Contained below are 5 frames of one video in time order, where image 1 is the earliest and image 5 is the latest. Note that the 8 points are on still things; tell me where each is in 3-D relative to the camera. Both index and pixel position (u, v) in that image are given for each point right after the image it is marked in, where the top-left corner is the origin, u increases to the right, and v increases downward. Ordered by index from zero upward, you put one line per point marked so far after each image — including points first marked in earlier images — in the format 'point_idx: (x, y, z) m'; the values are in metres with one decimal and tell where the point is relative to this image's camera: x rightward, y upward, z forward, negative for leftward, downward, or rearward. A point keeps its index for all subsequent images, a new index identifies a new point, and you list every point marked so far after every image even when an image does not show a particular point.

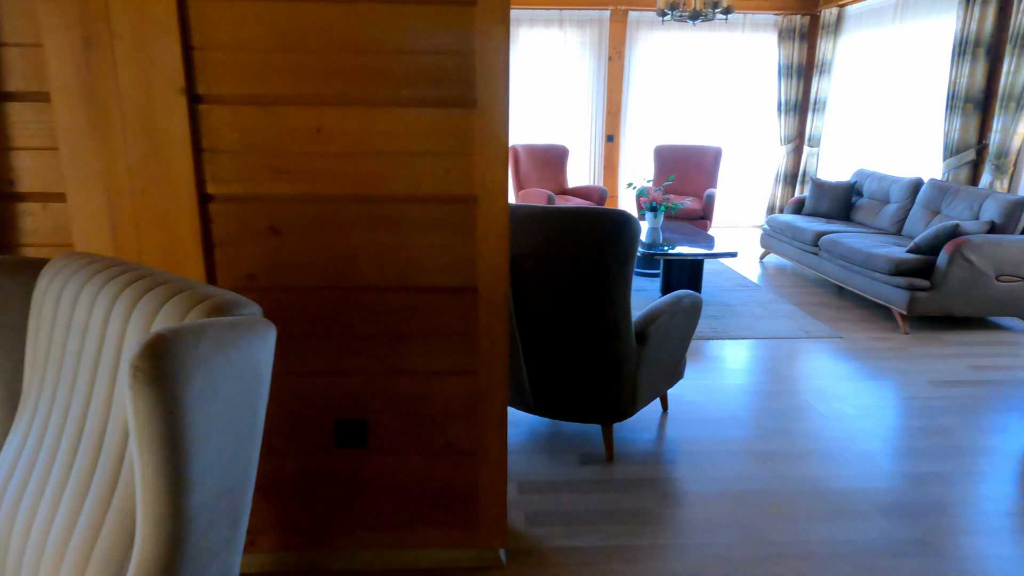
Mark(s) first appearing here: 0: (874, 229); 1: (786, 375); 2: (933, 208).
0: (+2.5, +0.4, +4.6) m
1: (+1.3, -0.4, +3.1) m
2: (+2.7, +0.5, +4.2) m
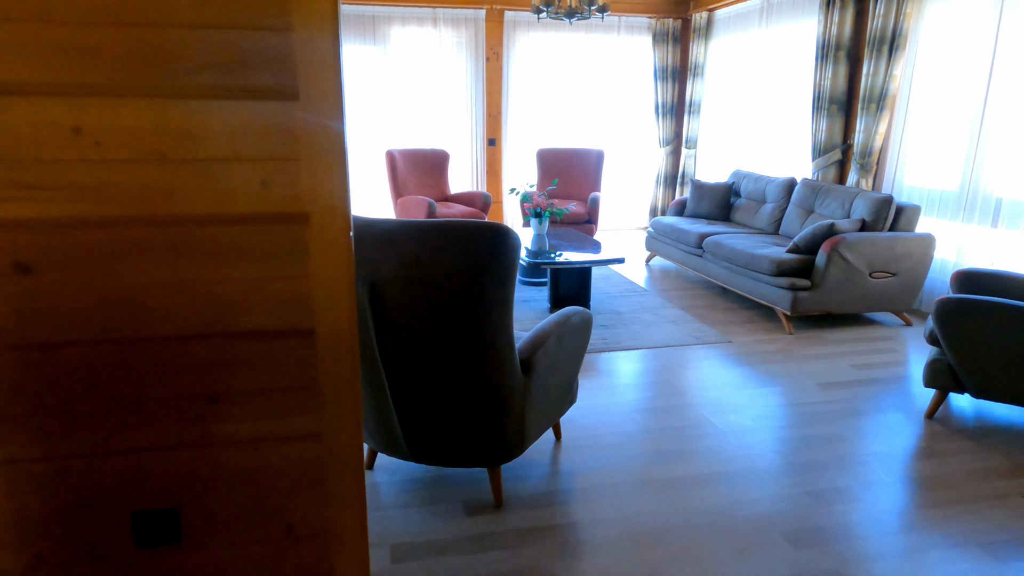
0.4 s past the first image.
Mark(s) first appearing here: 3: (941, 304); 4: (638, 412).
0: (+1.7, +0.4, +4.7) m
1: (+0.7, -0.4, +2.9) m
2: (+1.9, +0.5, +4.3) m
3: (+1.6, -0.1, +2.5) m
4: (+0.5, -0.5, +2.7) m
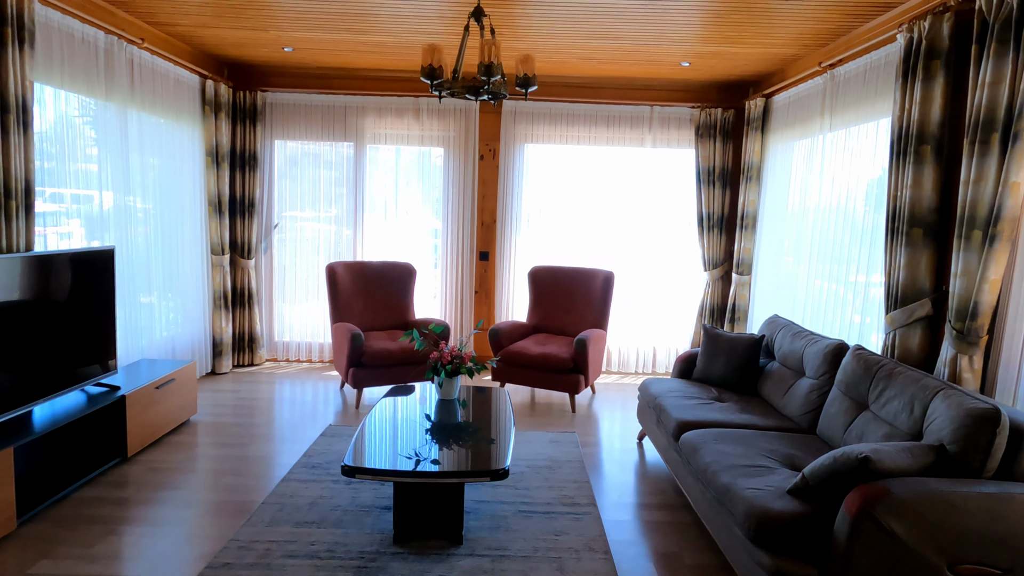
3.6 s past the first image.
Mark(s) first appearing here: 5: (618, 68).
0: (+1.2, -0.6, +2.9) m
1: (-0.2, -1.1, +1.3) m
2: (+1.3, -0.4, +2.5) m
3: (+0.6, -0.7, +0.8) m
4: (-0.5, -1.1, +1.1) m
5: (+0.8, +1.6, +4.8) m
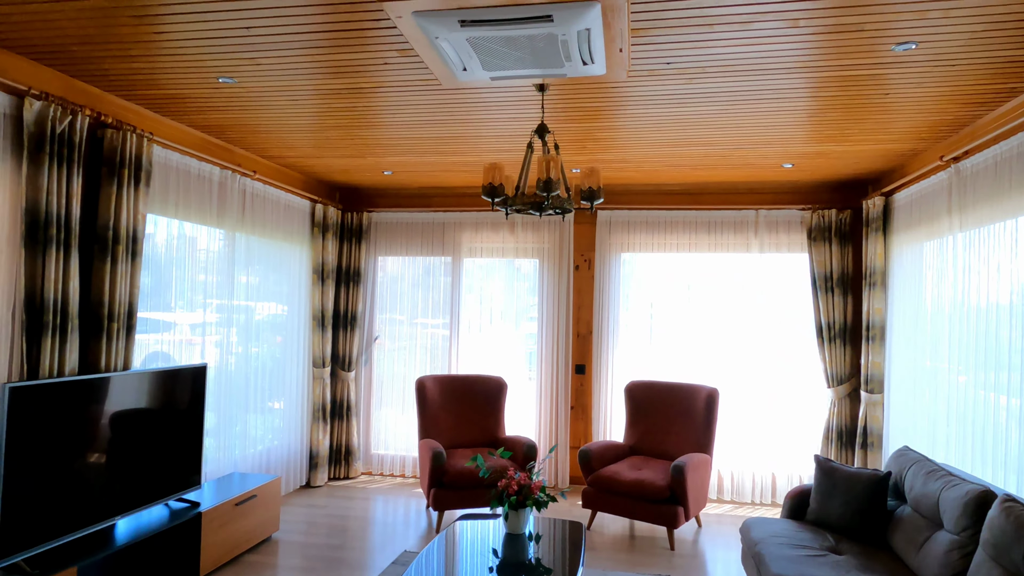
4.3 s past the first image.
0: (+1.4, -1.0, +2.4) m
1: (-0.2, -1.4, +1.0) m
2: (+1.5, -0.8, +2.0) m
3: (+0.5, -0.9, +0.4) m
4: (-0.5, -1.3, +0.8) m
5: (+1.4, +0.8, +4.6) m
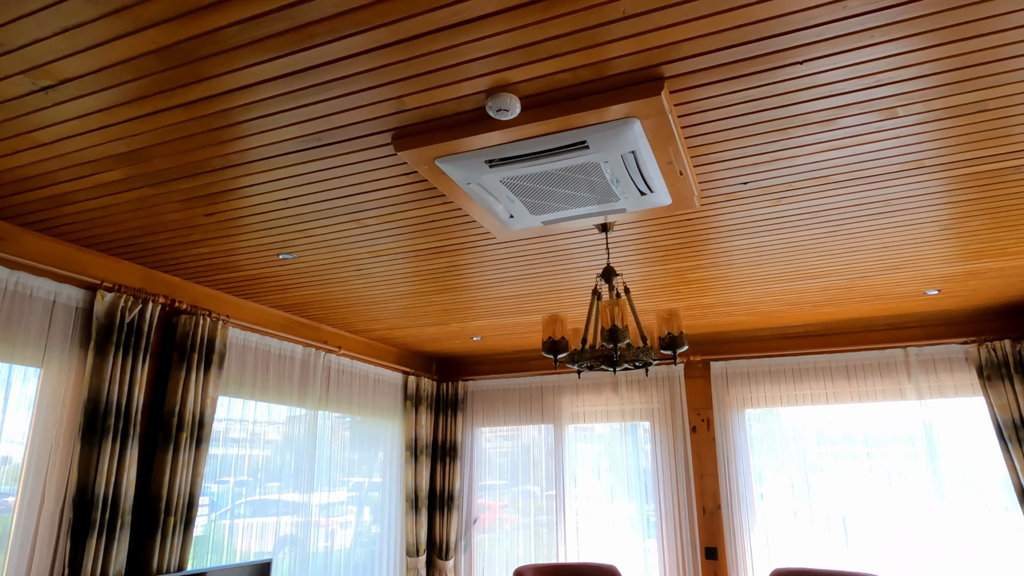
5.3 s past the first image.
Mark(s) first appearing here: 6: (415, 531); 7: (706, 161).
0: (+1.6, -1.4, +1.4) m
1: (-0.3, -1.5, +0.3) m
2: (+1.6, -1.1, +1.1) m
3: (+0.3, -0.8, -0.3) m
4: (-0.6, -1.5, +0.2) m
5: (+2.0, -0.1, +3.9) m
6: (-0.7, -1.7, +4.6) m
7: (+0.6, +0.4, +2.1) m
